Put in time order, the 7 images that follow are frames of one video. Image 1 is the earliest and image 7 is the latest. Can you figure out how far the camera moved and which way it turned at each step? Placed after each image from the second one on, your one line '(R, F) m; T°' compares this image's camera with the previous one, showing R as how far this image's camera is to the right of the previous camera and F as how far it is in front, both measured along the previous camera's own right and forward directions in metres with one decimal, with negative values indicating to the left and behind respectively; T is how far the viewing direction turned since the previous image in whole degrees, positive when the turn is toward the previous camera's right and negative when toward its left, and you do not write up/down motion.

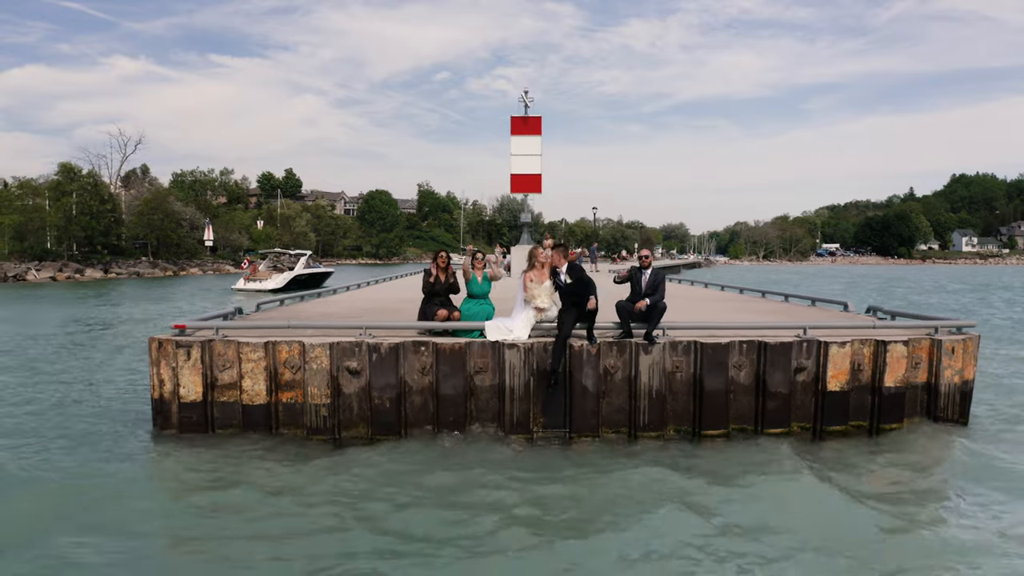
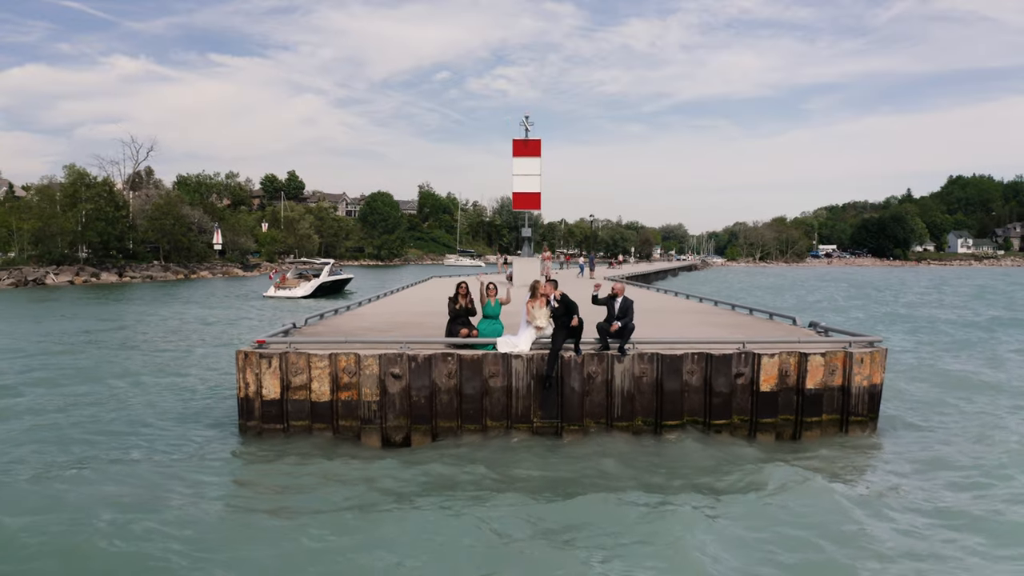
(-0.1, -1.6) m; 0°
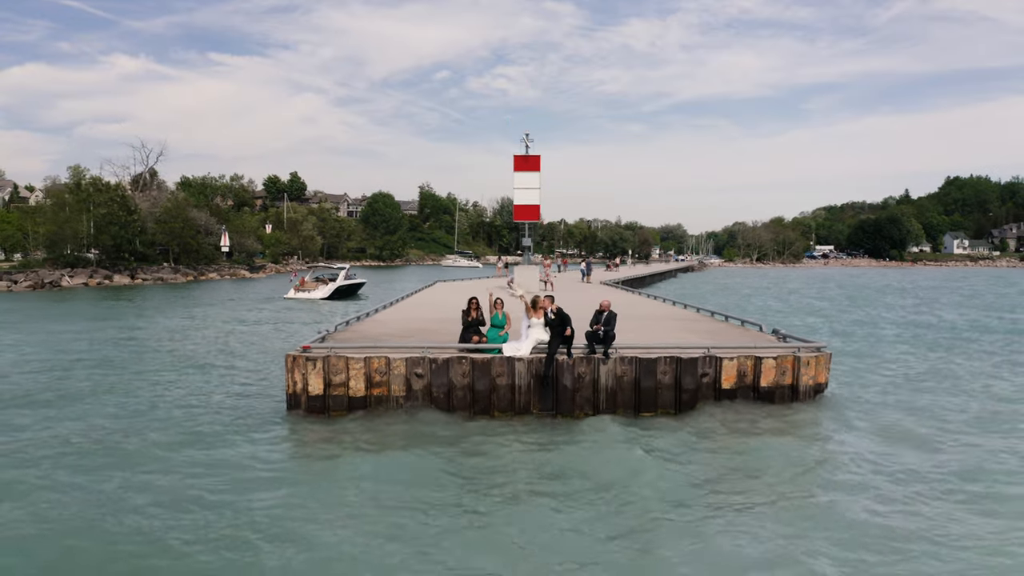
(0.0, -1.4) m; 0°
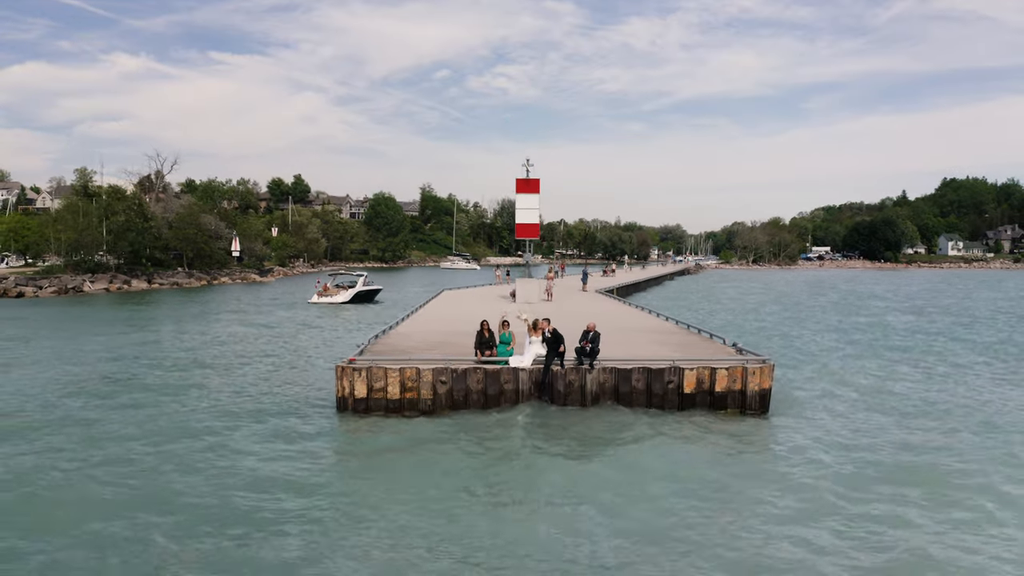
(-0.1, -2.1) m; 0°
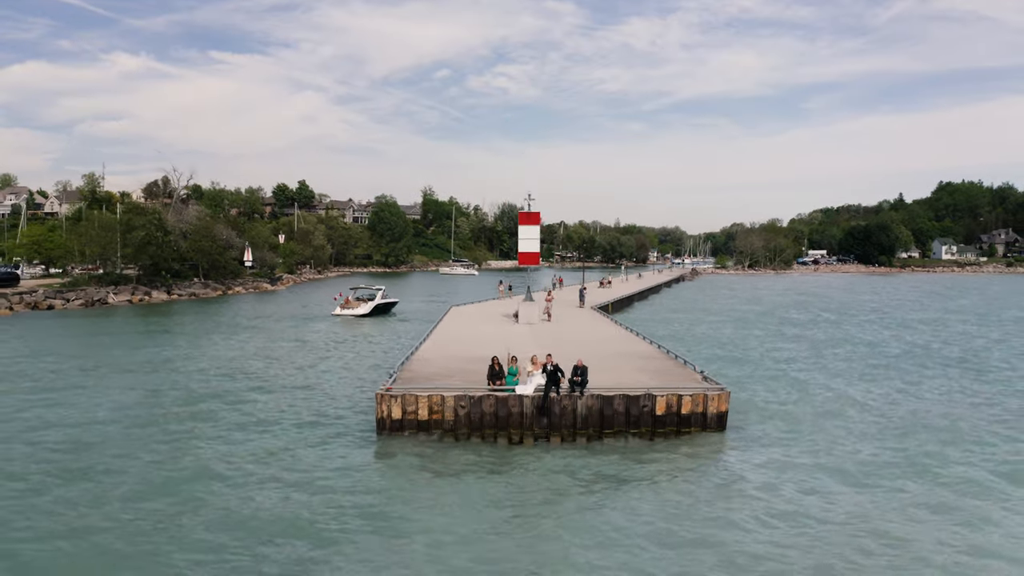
(-0.1, -2.6) m; 0°
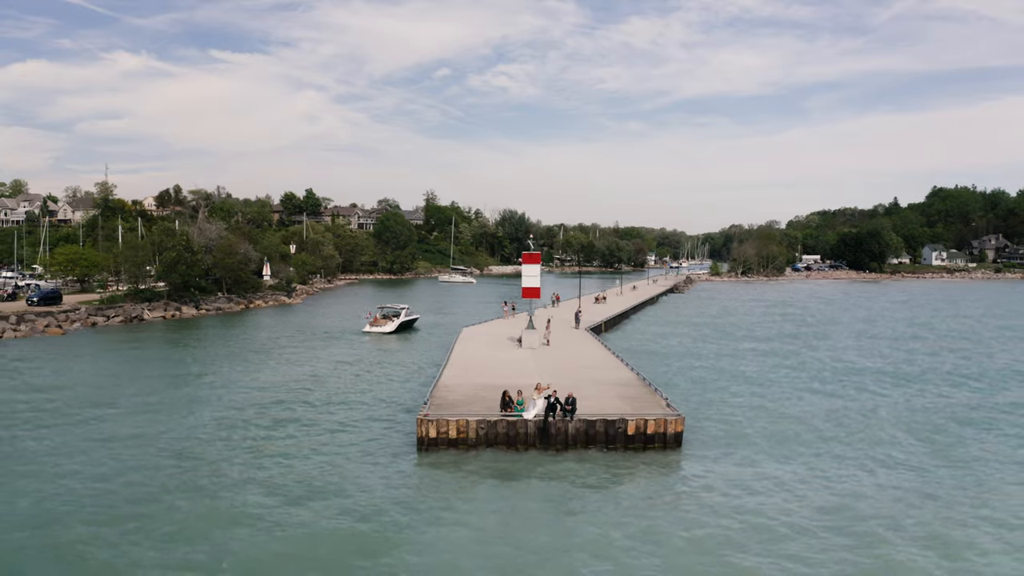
(-0.2, -4.3) m; 0°
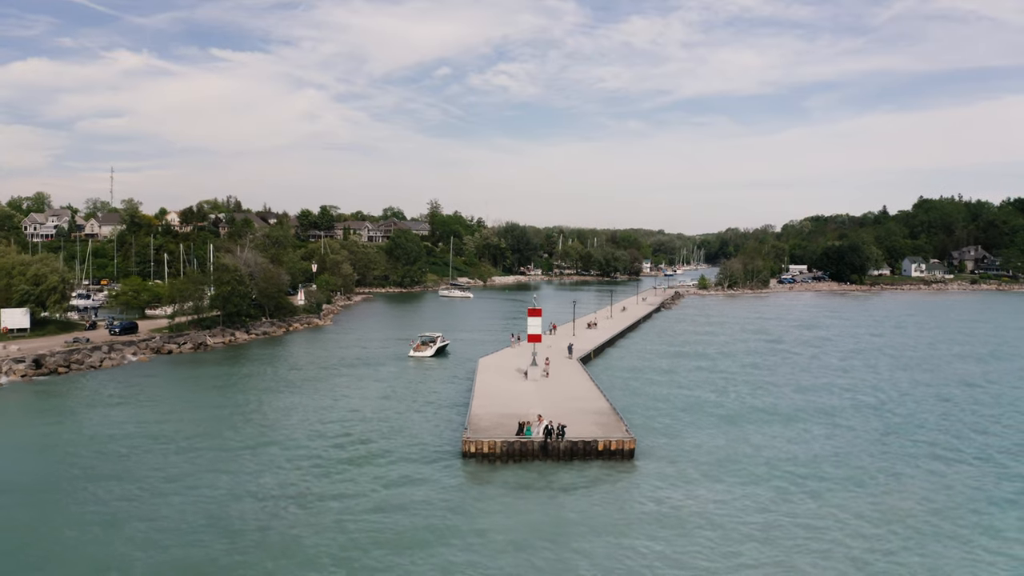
(-0.4, -9.5) m; 0°
